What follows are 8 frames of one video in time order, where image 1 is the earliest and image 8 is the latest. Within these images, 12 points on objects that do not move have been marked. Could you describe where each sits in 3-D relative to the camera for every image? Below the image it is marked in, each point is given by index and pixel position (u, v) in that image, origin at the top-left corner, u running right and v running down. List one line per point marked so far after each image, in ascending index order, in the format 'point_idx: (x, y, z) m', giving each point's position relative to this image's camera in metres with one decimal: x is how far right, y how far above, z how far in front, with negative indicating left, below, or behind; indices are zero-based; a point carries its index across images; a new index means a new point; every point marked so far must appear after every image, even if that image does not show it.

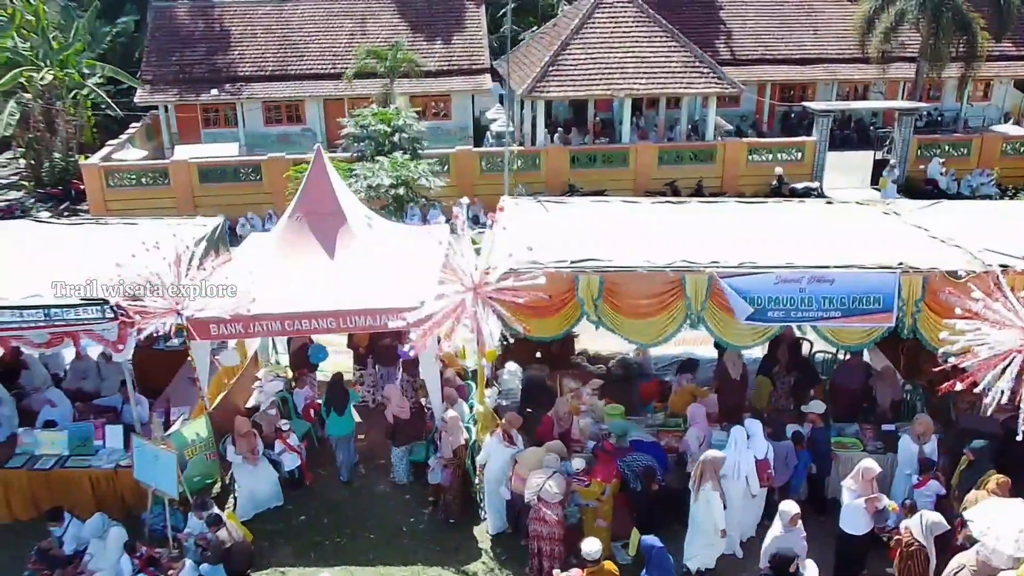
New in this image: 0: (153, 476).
0: (-3.8, -2.0, +9.3) m
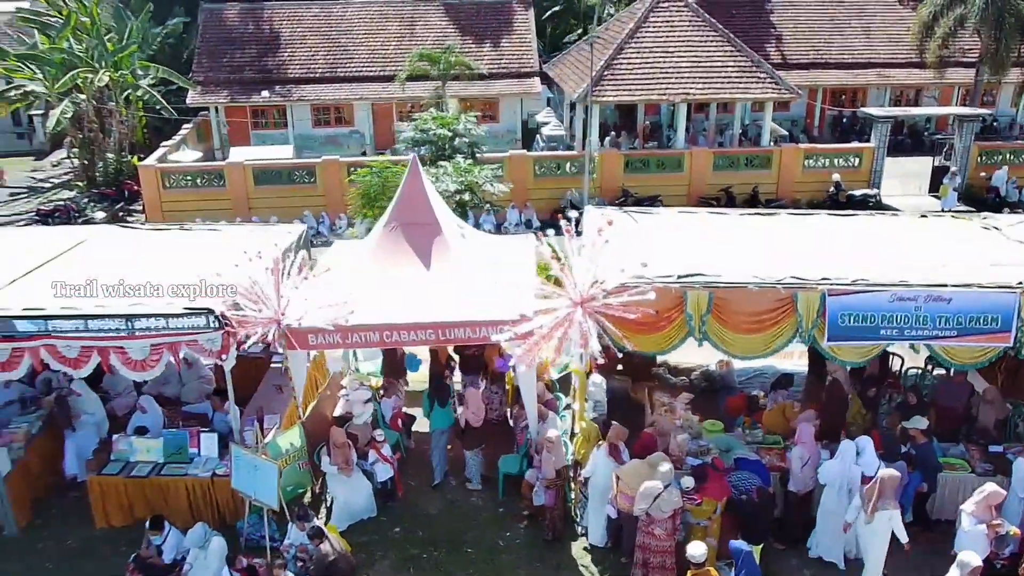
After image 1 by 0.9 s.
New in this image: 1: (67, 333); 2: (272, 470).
0: (-2.7, -2.1, +9.3) m
1: (-4.6, -0.5, +9.2) m
2: (-2.5, -1.9, +9.2) m
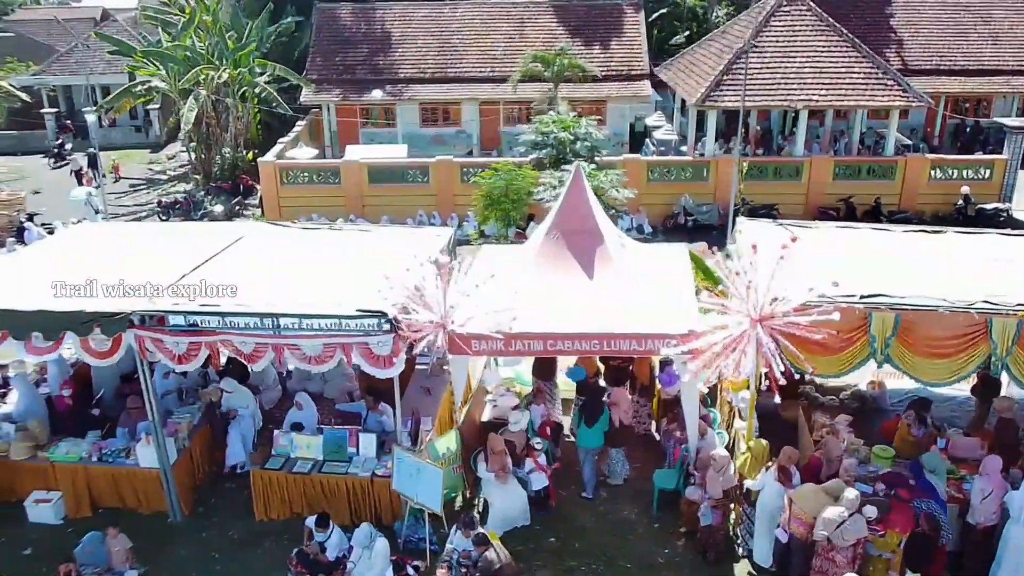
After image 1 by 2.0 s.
0: (-1.0, -2.2, +9.4) m
1: (-2.9, -0.5, +9.4) m
2: (-0.8, -2.0, +9.3) m
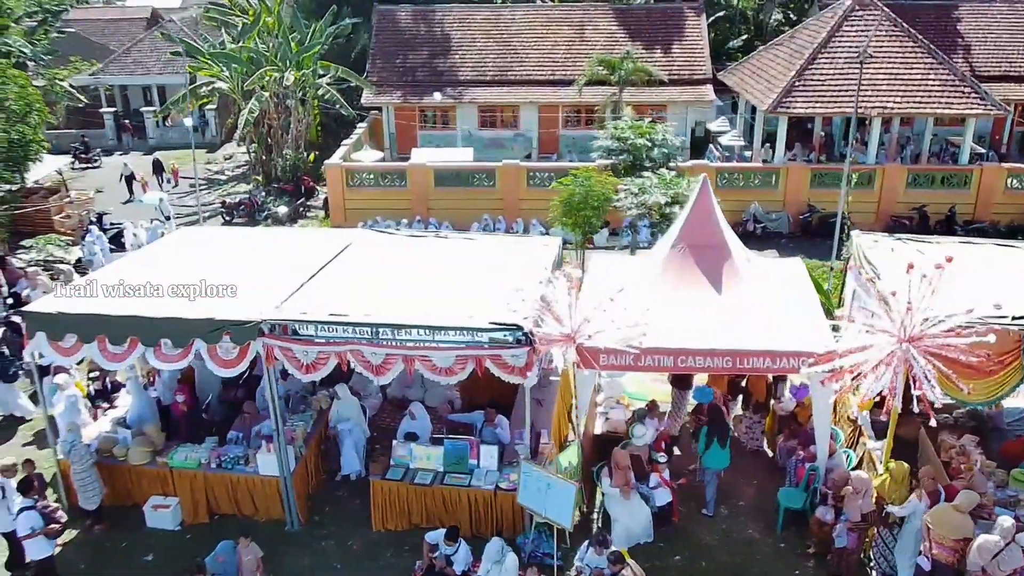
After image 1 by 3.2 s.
0: (+0.4, -2.3, +9.3) m
1: (-1.5, -0.6, +9.4) m
2: (+0.6, -2.1, +9.2) m
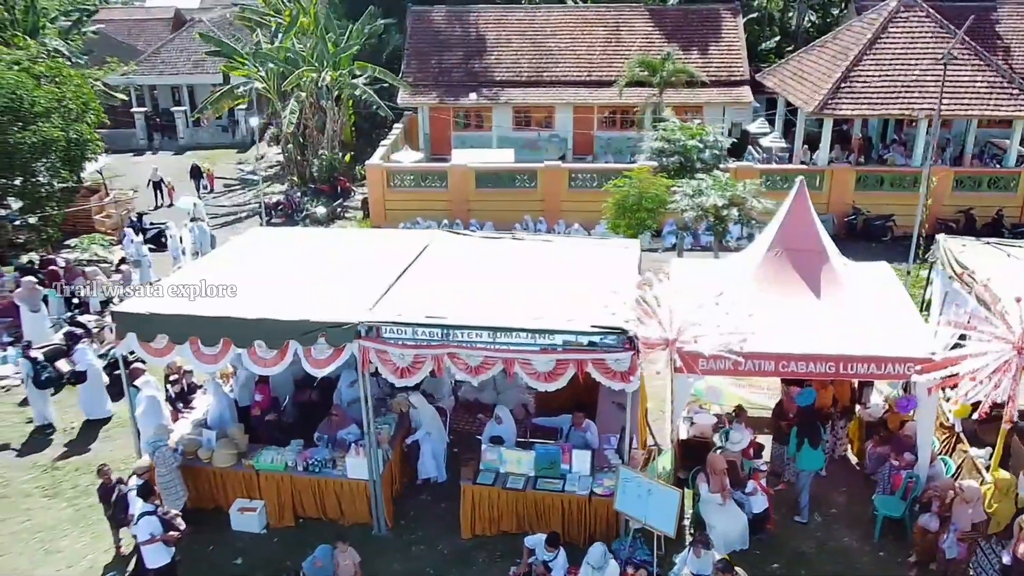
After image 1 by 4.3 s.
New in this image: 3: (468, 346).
0: (+1.4, -2.3, +9.1) m
1: (-0.4, -0.6, +9.3) m
2: (+1.6, -2.1, +9.0) m
3: (-0.5, -0.6, +9.3) m
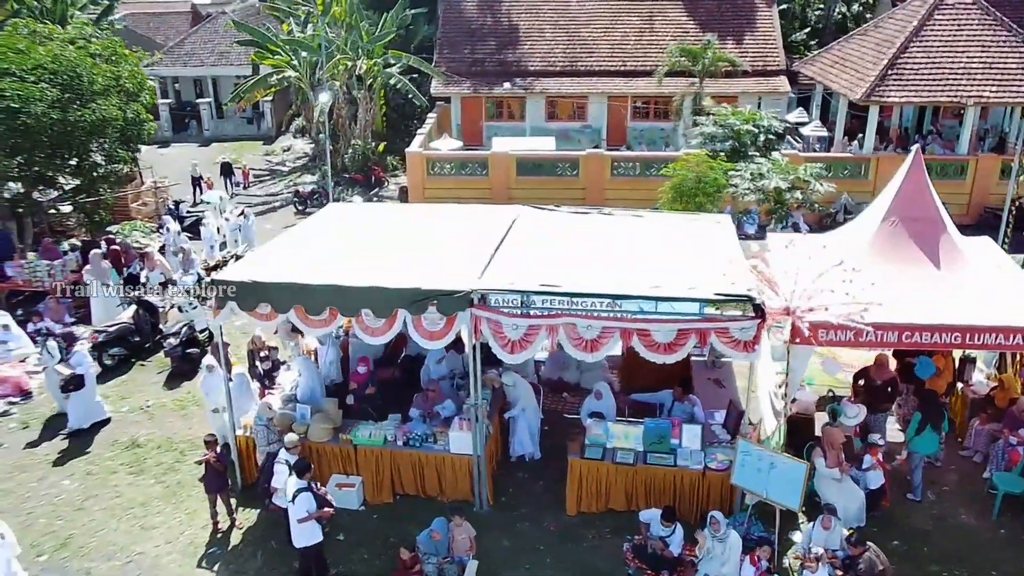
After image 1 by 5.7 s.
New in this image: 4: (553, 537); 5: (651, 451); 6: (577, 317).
0: (+2.6, -2.0, +8.9) m
1: (+0.8, -0.3, +9.0) m
2: (+2.8, -1.8, +8.8) m
3: (+0.8, -0.3, +9.1) m
4: (+0.4, -2.7, +9.7) m
5: (+1.5, -1.8, +9.9) m
6: (+0.6, -0.3, +9.1) m
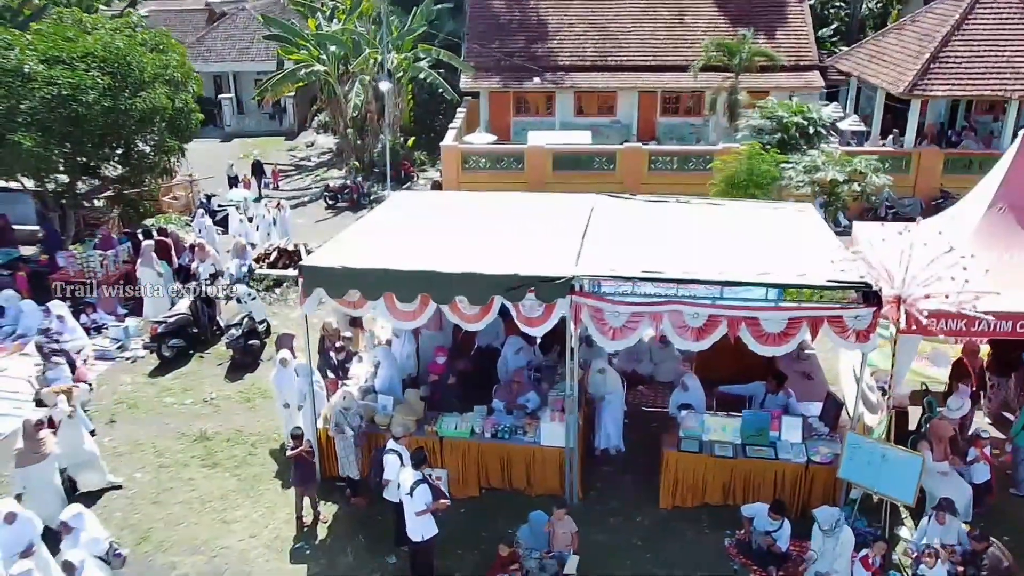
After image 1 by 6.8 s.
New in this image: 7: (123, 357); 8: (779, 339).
0: (+3.6, -1.9, +8.6) m
1: (+1.8, -0.1, +8.7) m
2: (+3.9, -1.7, +8.5) m
3: (+1.8, -0.2, +8.8) m
4: (+1.5, -2.6, +9.4) m
5: (+2.6, -1.7, +9.6) m
6: (+1.7, -0.2, +8.8) m
7: (-6.1, -1.1, +13.7) m
8: (+2.6, -0.5, +8.8) m
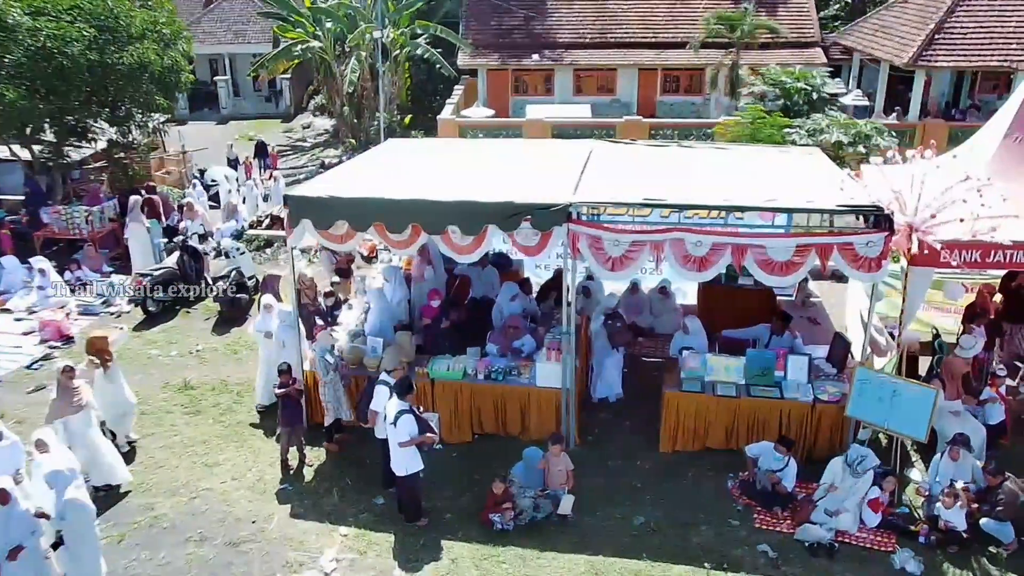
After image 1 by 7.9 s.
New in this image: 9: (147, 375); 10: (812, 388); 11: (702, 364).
0: (+3.6, -1.2, +8.2) m
1: (+1.8, +0.6, +8.3) m
2: (+3.8, -1.0, +8.1) m
3: (+1.7, +0.5, +8.4) m
4: (+1.4, -1.9, +9.0) m
5: (+2.5, -1.0, +9.2) m
6: (+1.6, +0.5, +8.4) m
7: (-6.1, -0.4, +13.4) m
8: (+2.6, +0.2, +8.4) m
9: (-4.7, -1.1, +11.4) m
10: (+3.1, -1.0, +9.0) m
11: (+2.0, -0.8, +9.3) m
